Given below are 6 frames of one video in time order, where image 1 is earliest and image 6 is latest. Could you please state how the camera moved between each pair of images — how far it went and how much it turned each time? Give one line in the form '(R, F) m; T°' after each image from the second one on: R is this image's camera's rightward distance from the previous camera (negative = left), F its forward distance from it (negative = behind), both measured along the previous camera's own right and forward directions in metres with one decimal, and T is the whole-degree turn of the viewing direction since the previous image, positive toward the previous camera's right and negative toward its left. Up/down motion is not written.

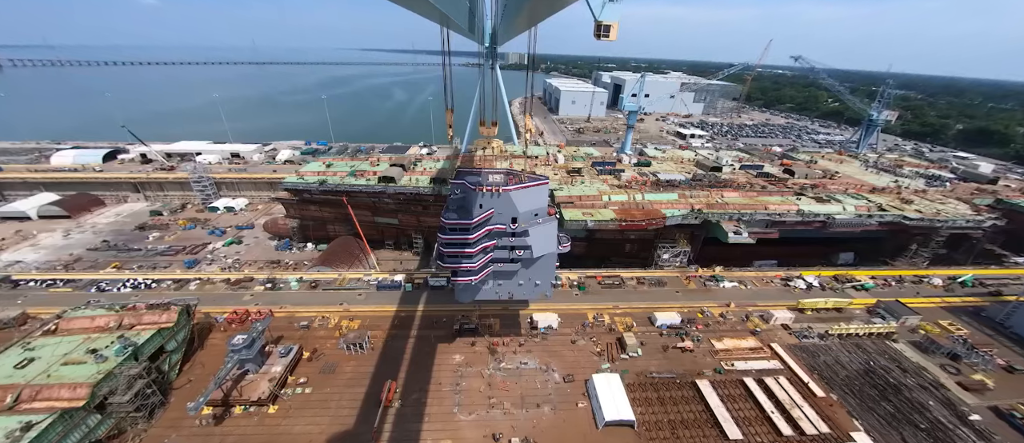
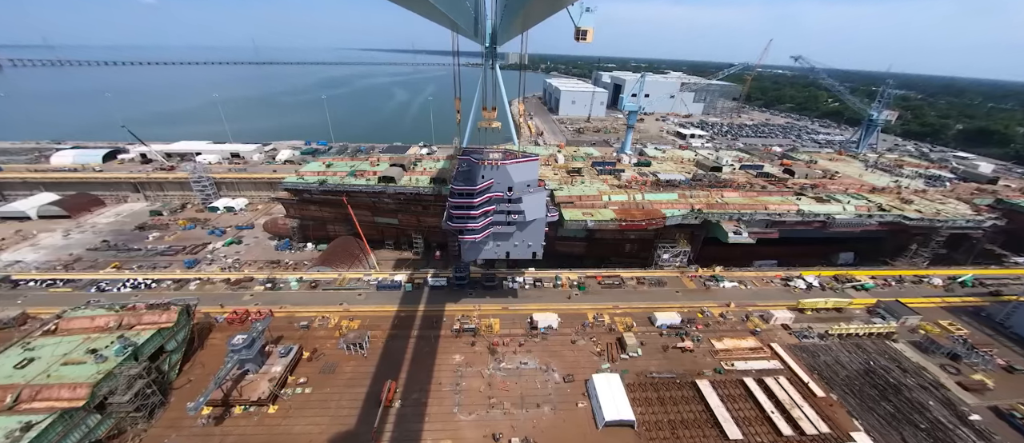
(0.0, 0.0) m; 0°
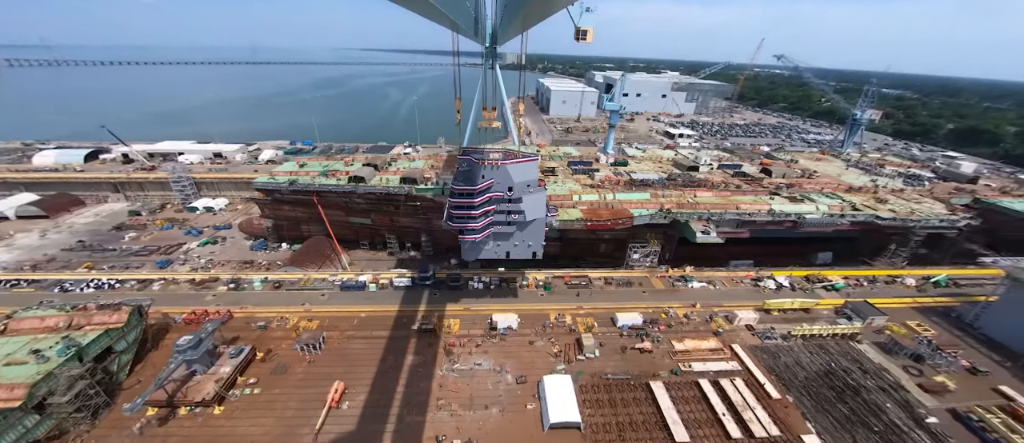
(+2.3, +0.1) m; 0°
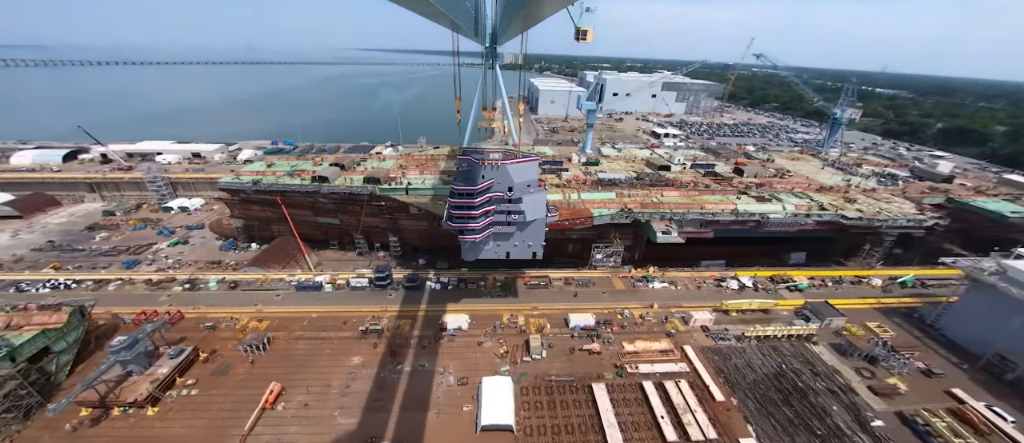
(+2.8, +0.2) m; 0°
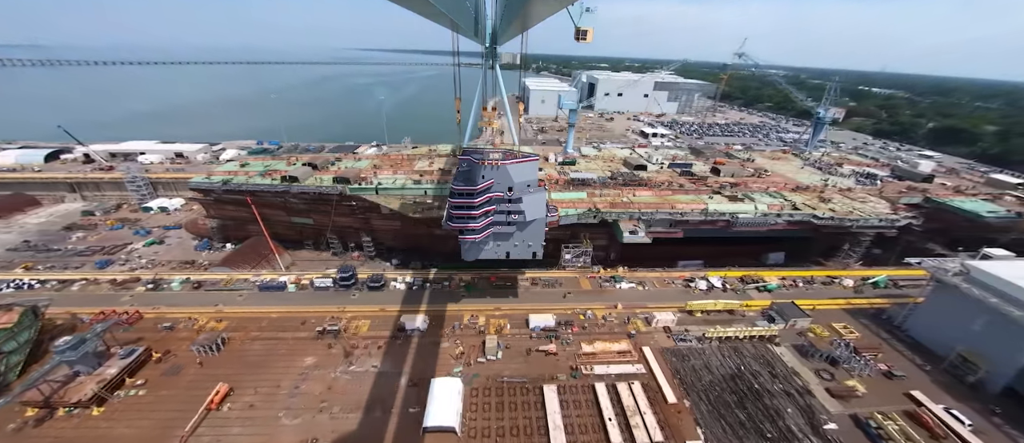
(+2.3, +0.1) m; 0°
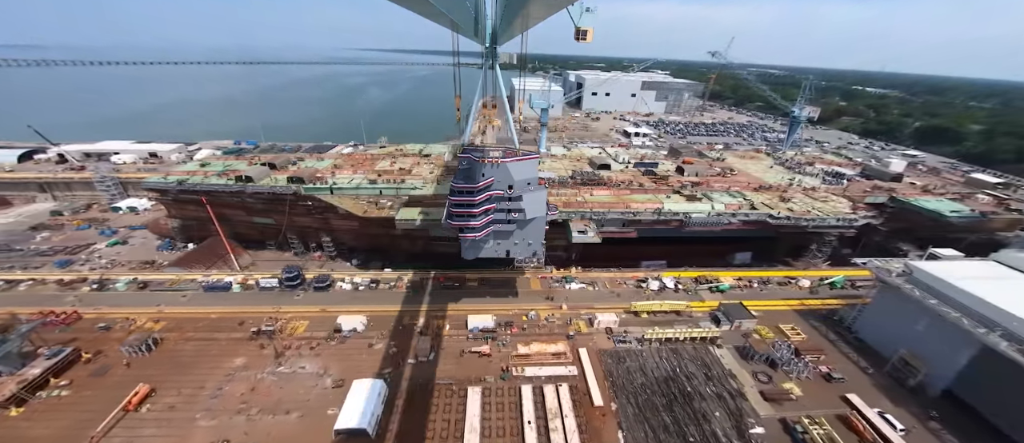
(+3.5, +0.2) m; 0°
